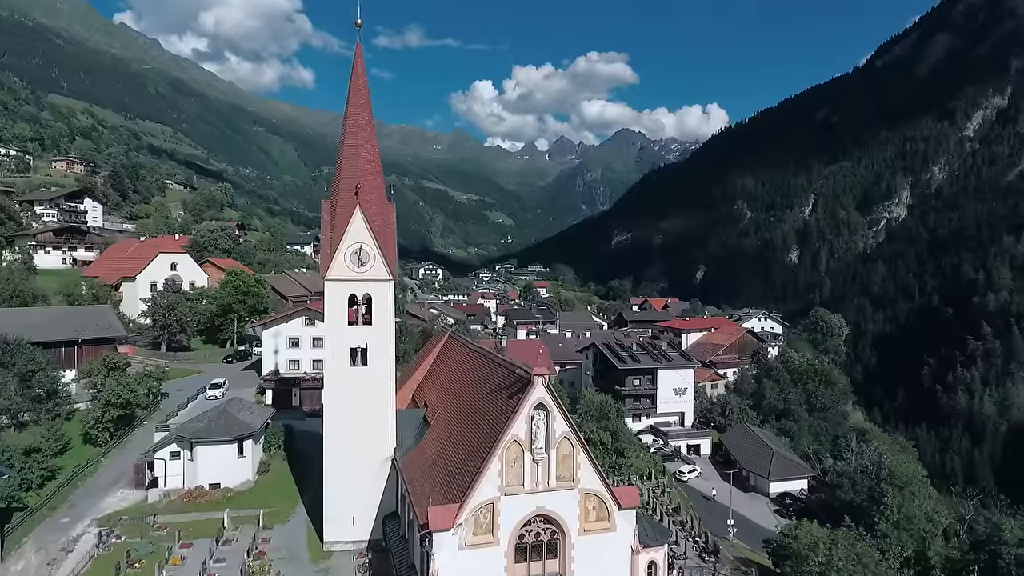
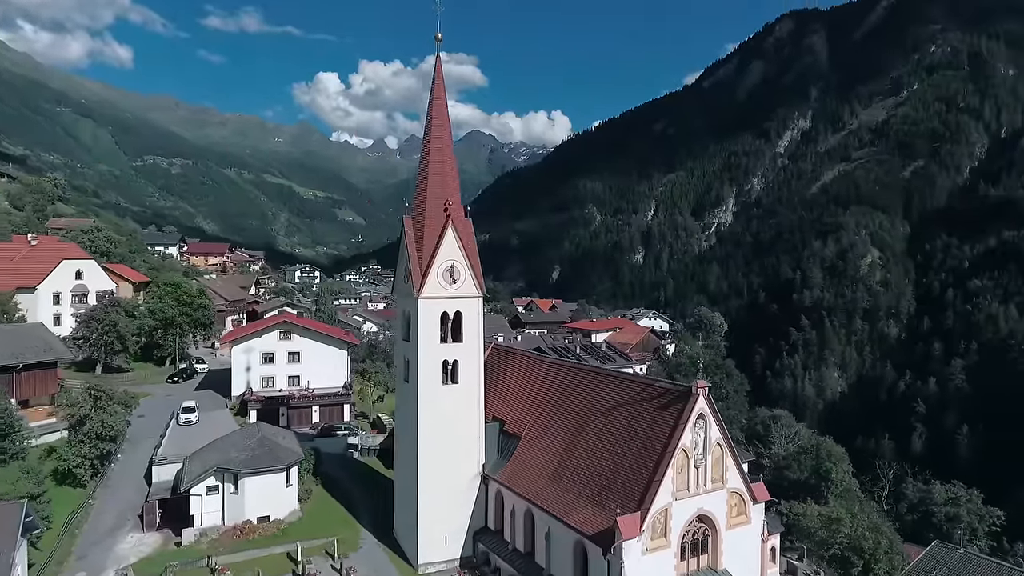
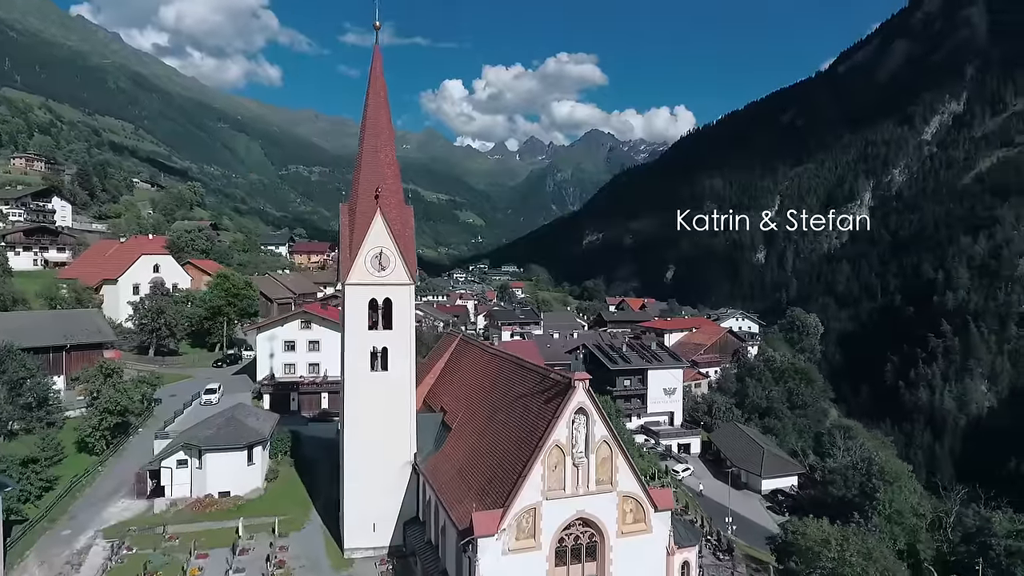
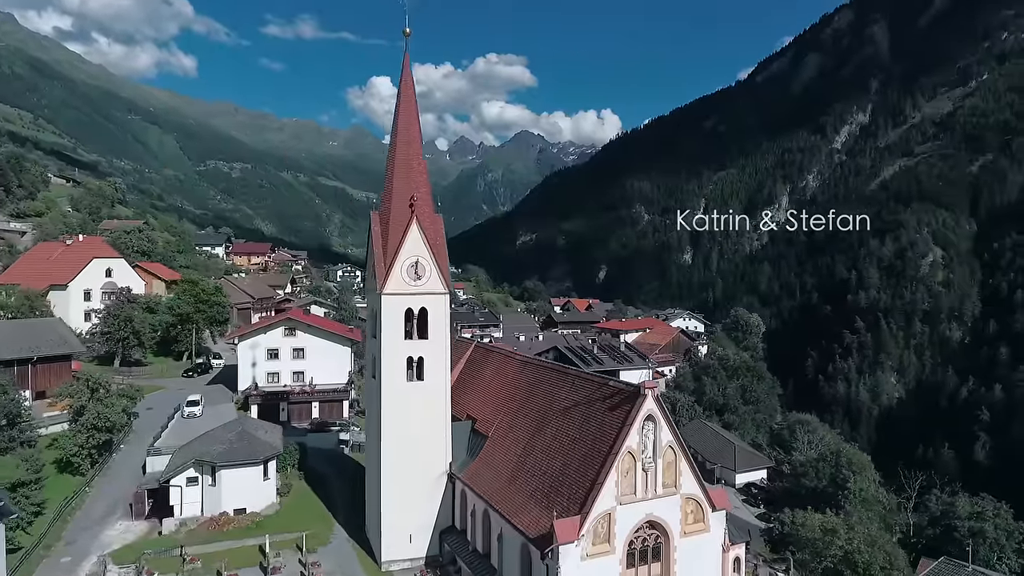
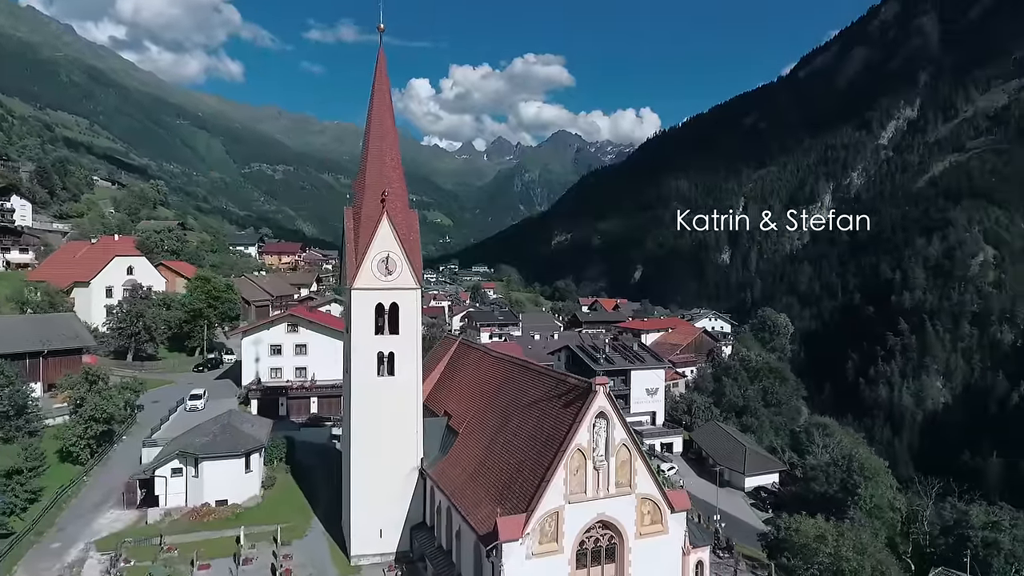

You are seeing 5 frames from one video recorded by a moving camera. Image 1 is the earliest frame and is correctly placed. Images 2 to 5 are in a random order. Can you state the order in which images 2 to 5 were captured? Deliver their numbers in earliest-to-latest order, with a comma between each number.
3, 5, 4, 2
